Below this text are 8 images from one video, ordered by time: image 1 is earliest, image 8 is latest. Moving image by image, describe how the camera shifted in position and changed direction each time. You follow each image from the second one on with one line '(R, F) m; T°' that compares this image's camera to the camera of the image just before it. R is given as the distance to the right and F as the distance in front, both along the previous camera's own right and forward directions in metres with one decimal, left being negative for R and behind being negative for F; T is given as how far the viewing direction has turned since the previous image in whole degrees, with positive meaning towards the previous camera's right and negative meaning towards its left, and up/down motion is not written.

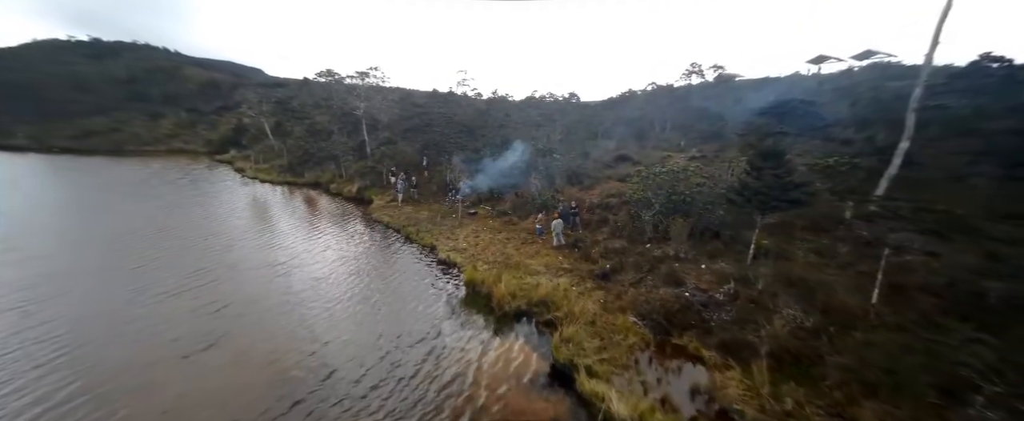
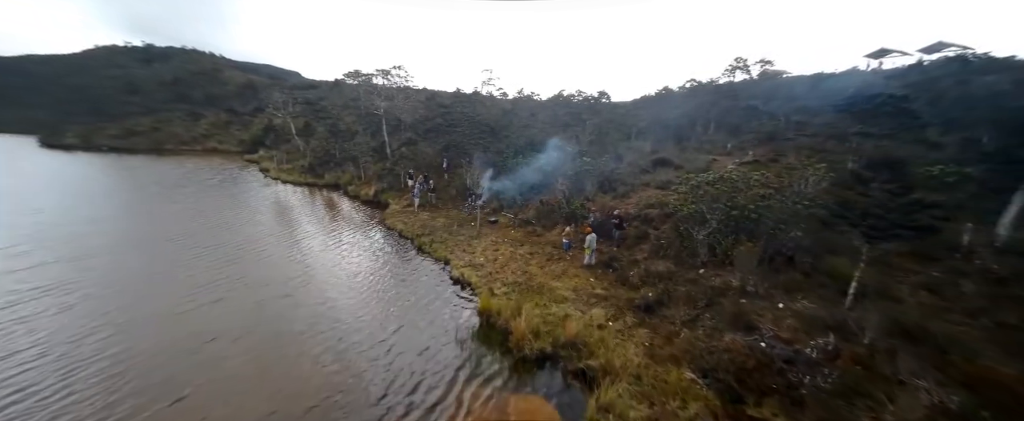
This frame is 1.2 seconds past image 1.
(0.0, +2.2) m; -4°
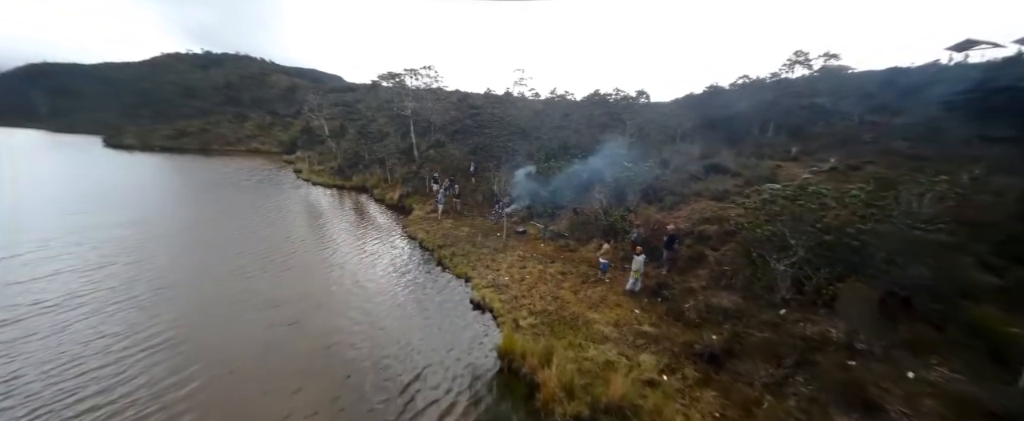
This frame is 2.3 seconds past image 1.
(-0.1, +1.9) m; -5°
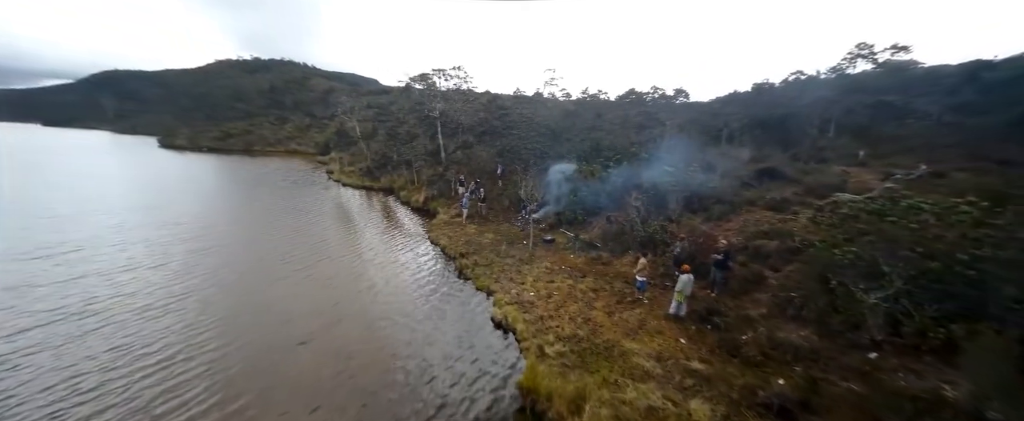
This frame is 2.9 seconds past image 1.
(0.0, +1.2) m; -5°
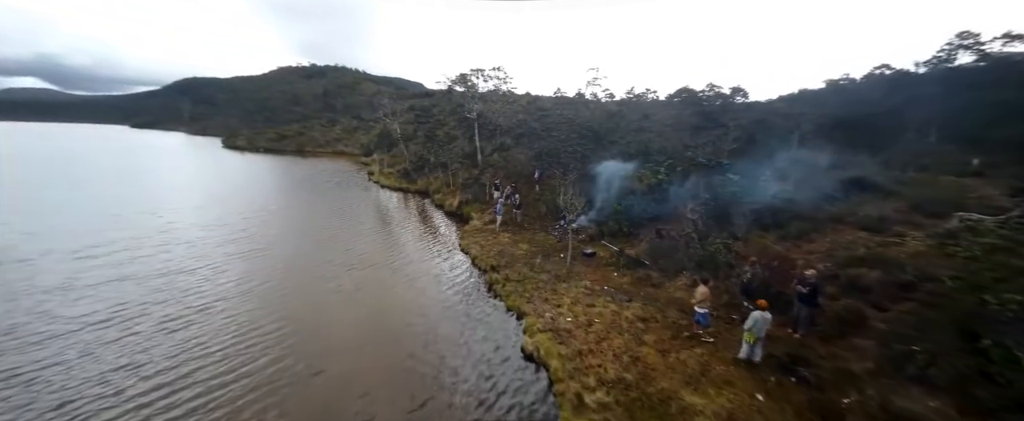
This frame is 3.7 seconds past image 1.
(0.0, +1.4) m; -7°
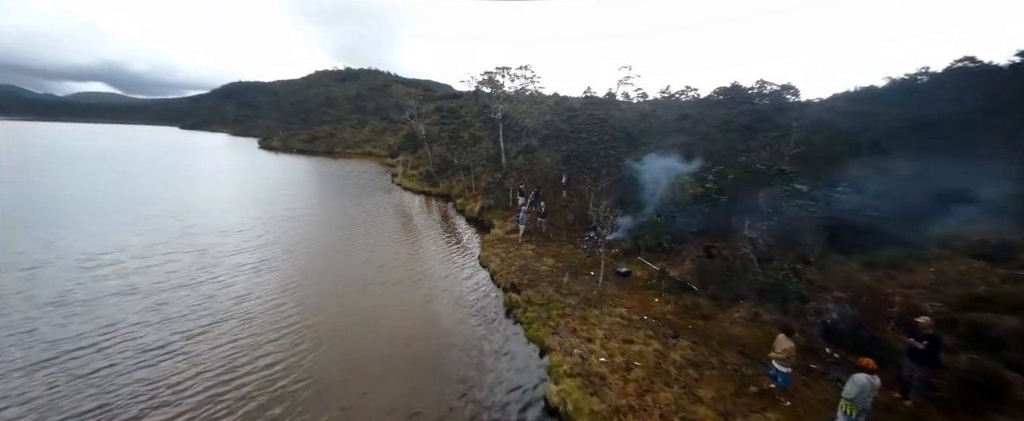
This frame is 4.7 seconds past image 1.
(0.0, +1.6) m; -5°
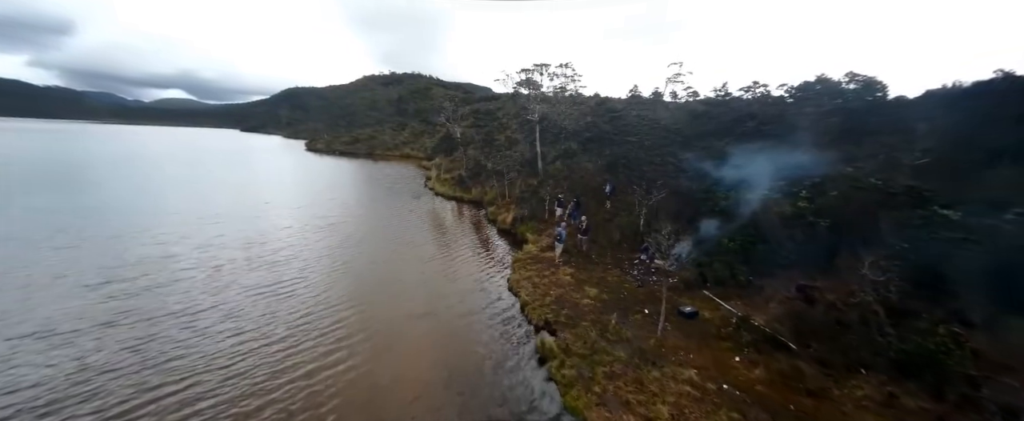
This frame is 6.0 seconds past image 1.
(-0.1, +2.3) m; -6°
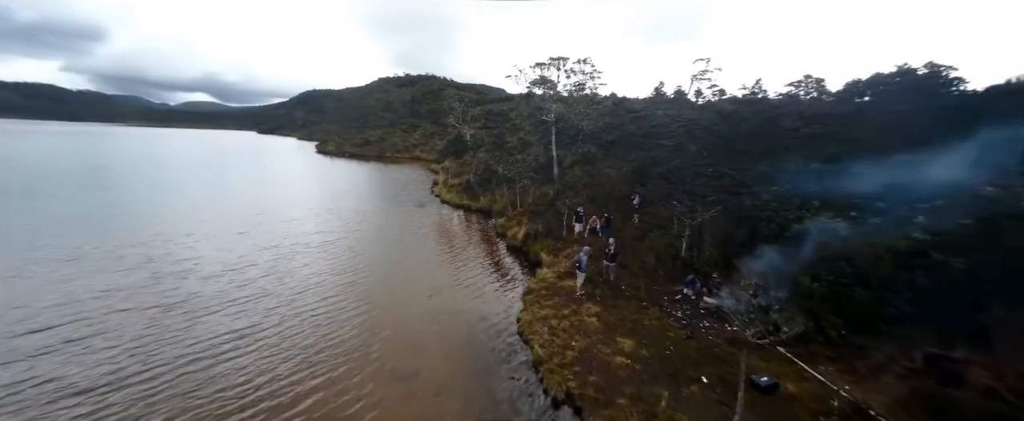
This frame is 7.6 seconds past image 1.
(0.0, +2.8) m; -2°
